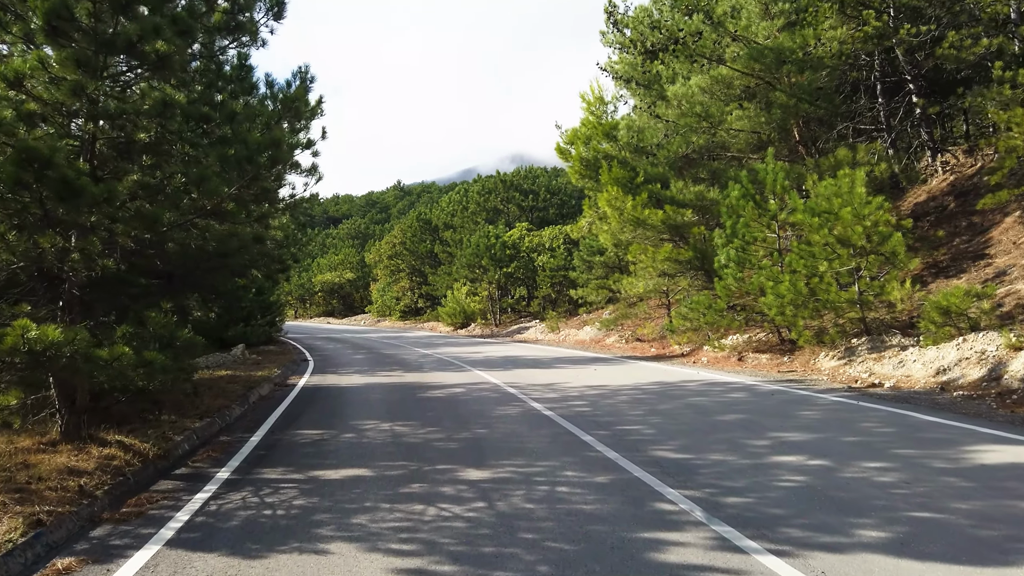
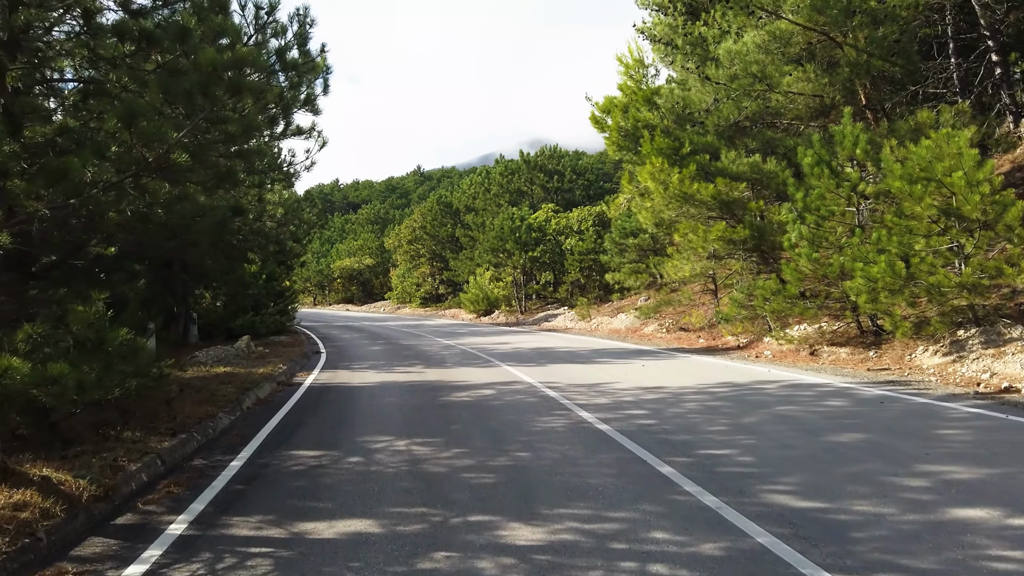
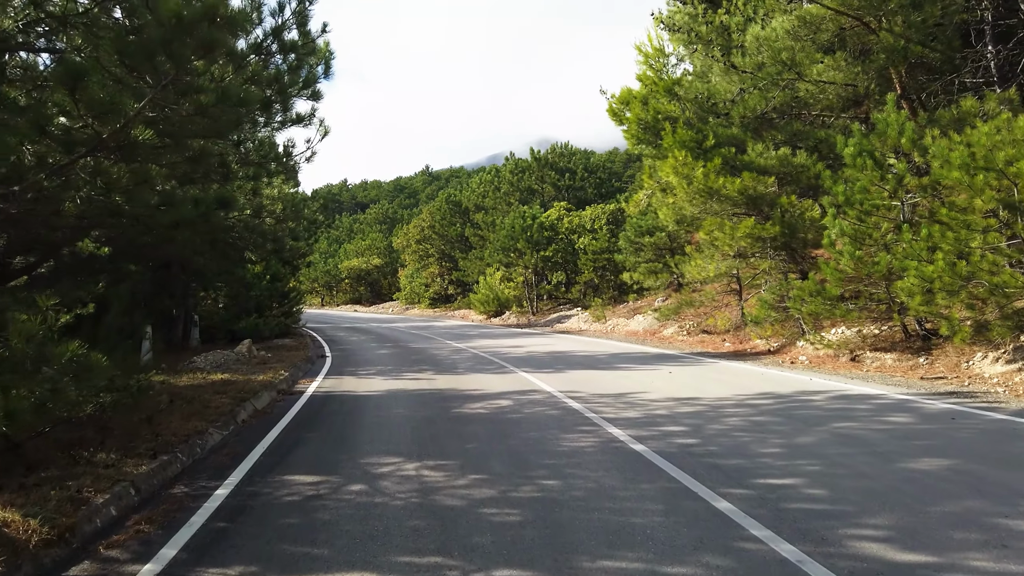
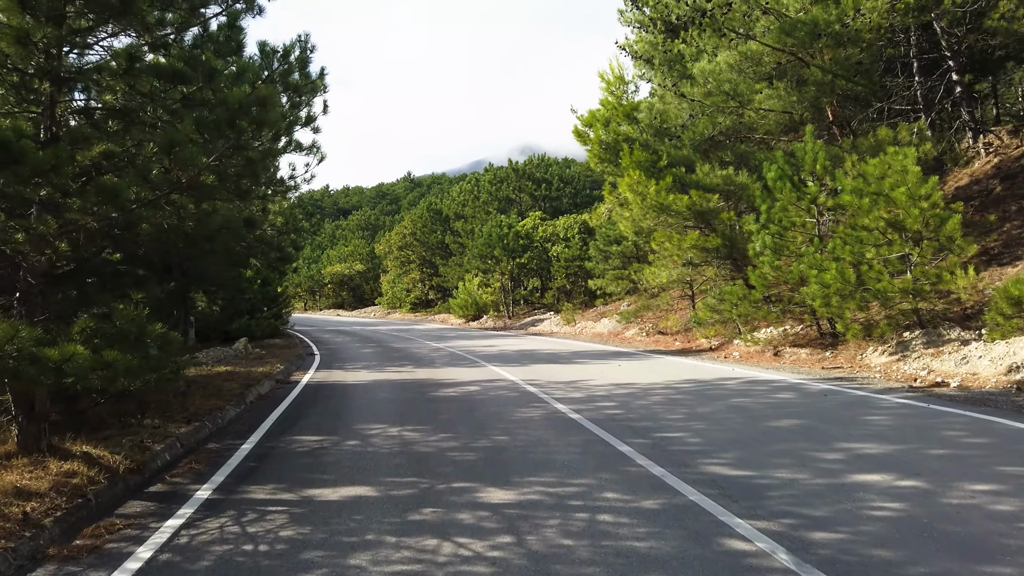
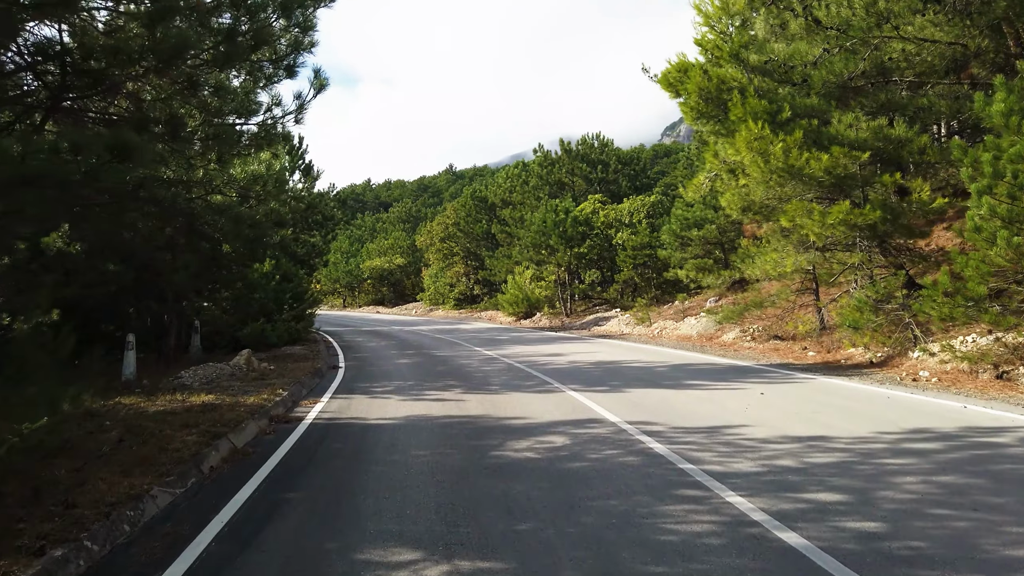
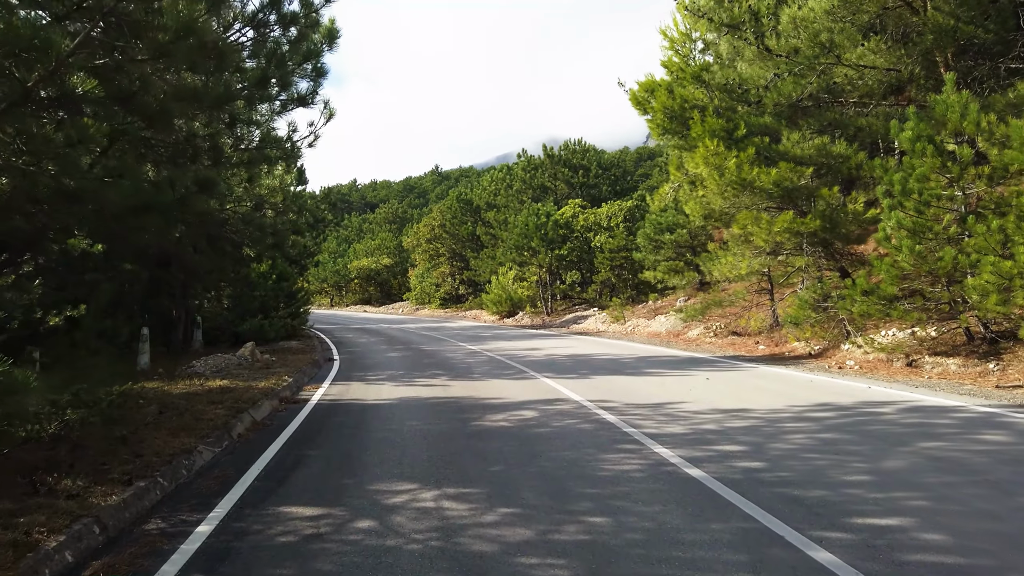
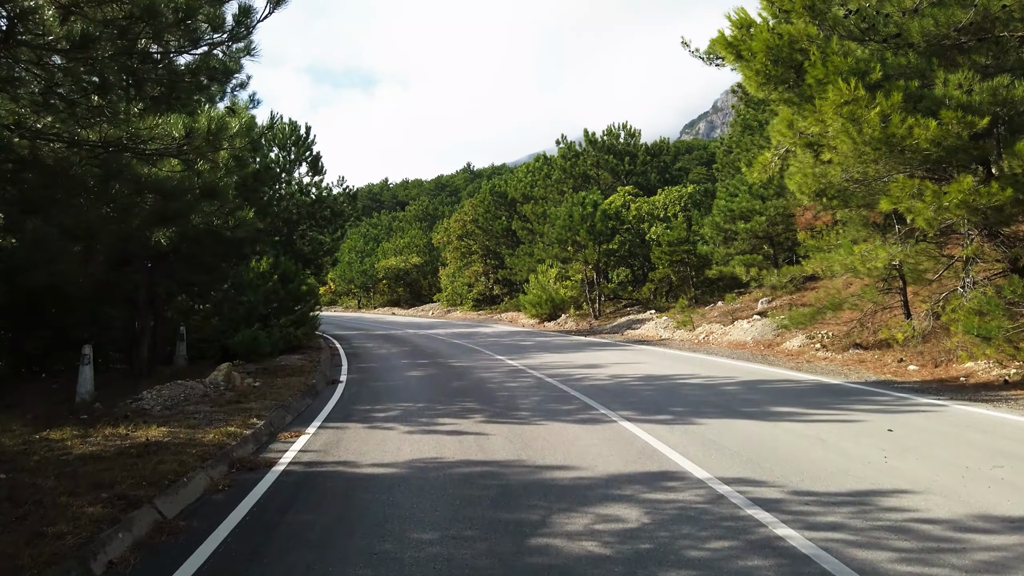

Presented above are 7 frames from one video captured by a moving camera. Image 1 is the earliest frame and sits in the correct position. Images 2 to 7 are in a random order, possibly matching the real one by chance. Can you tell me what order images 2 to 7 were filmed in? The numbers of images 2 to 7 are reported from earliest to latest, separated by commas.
4, 2, 3, 6, 5, 7
